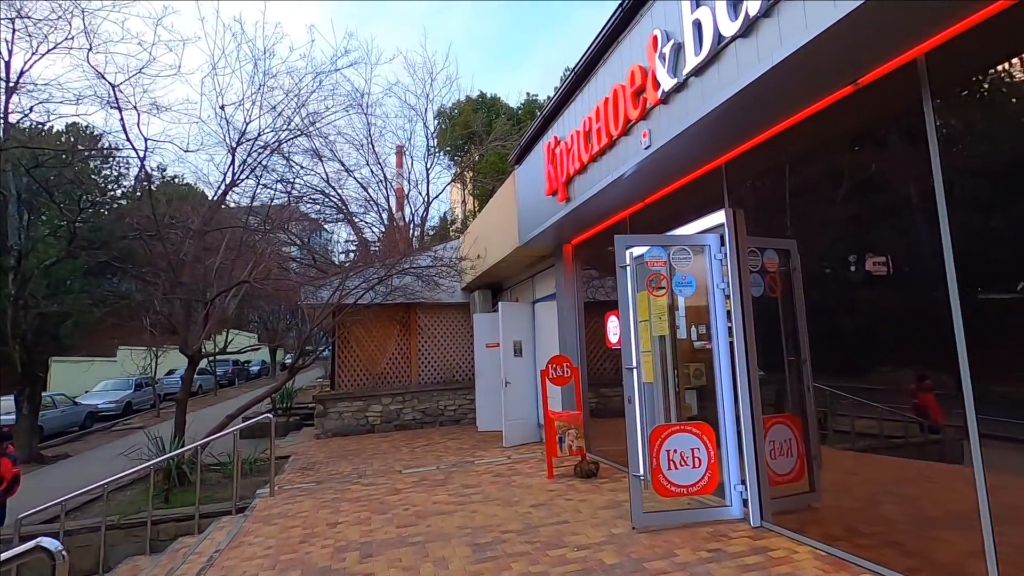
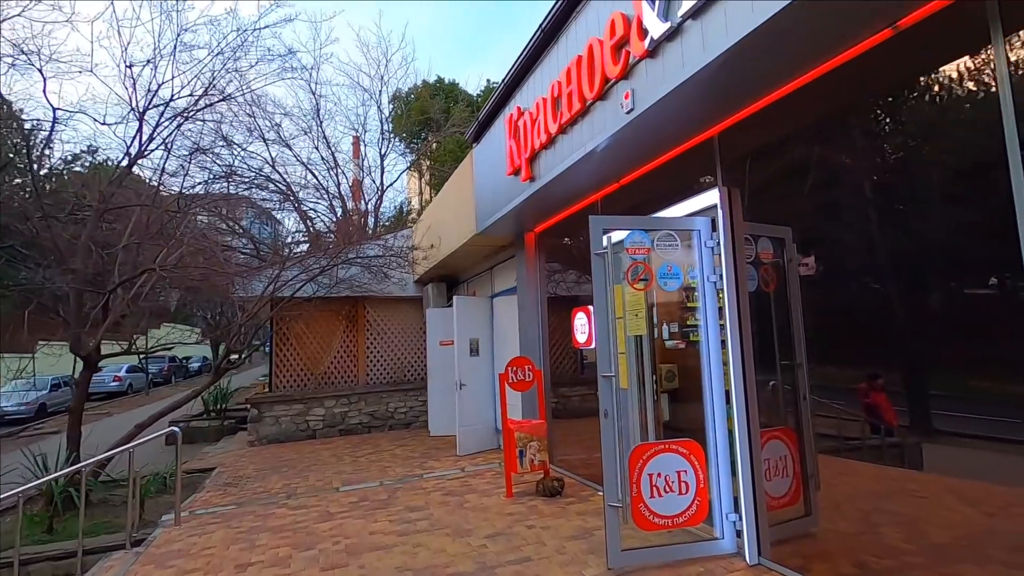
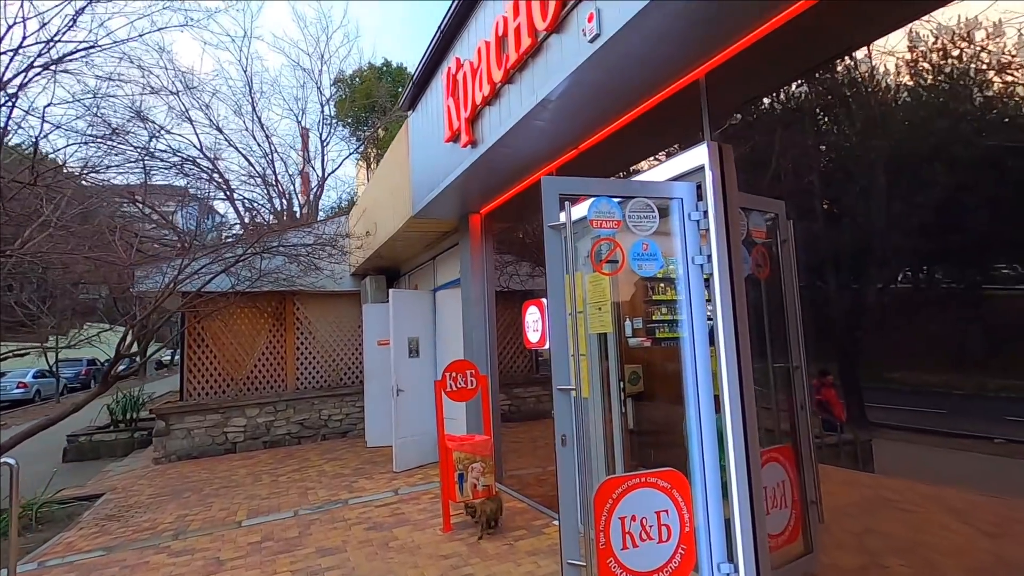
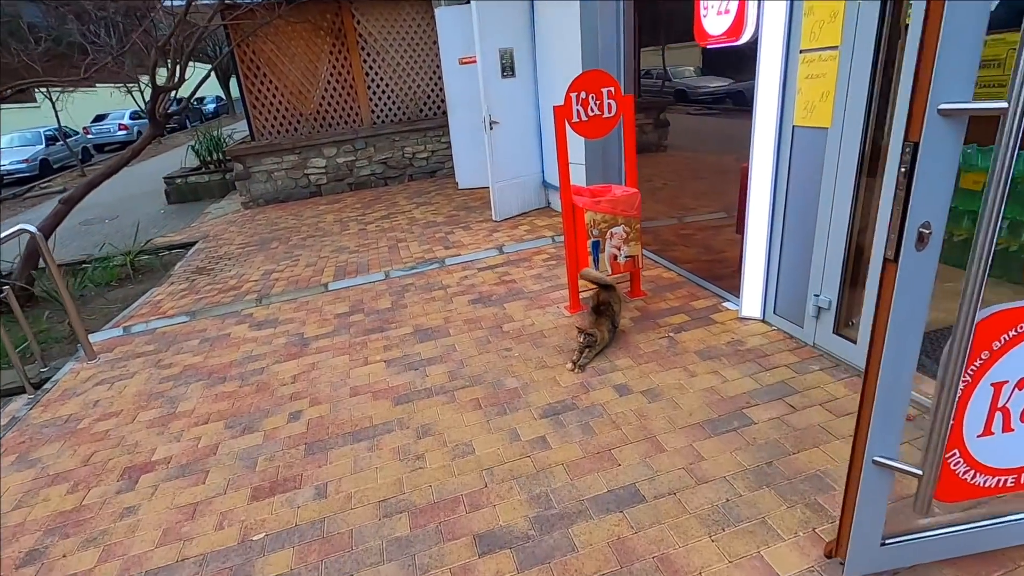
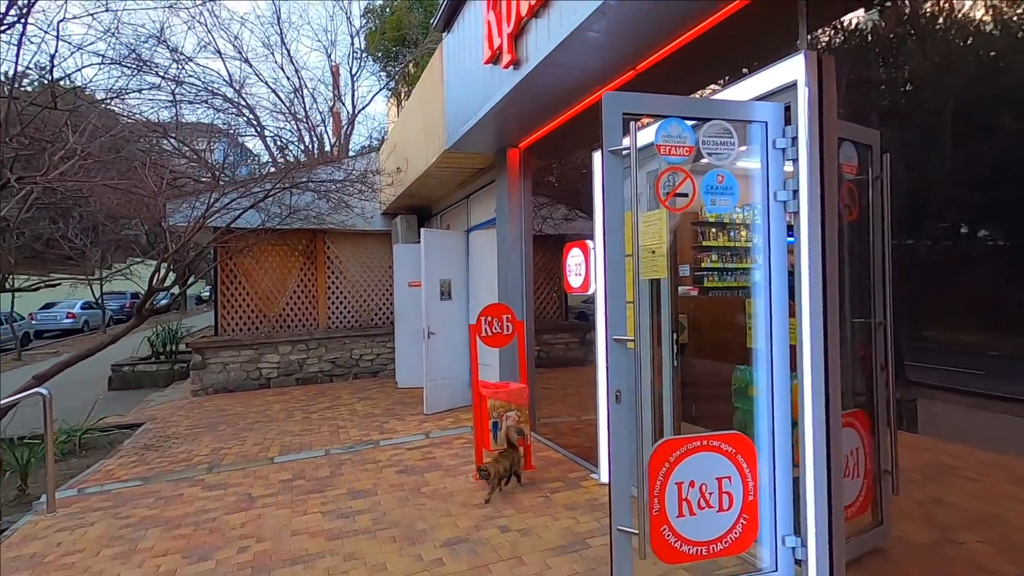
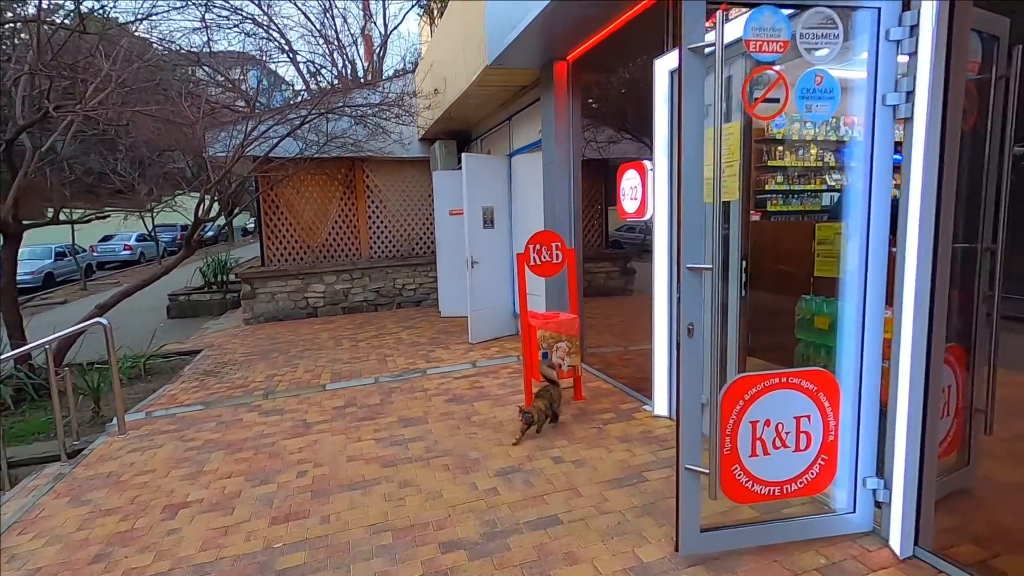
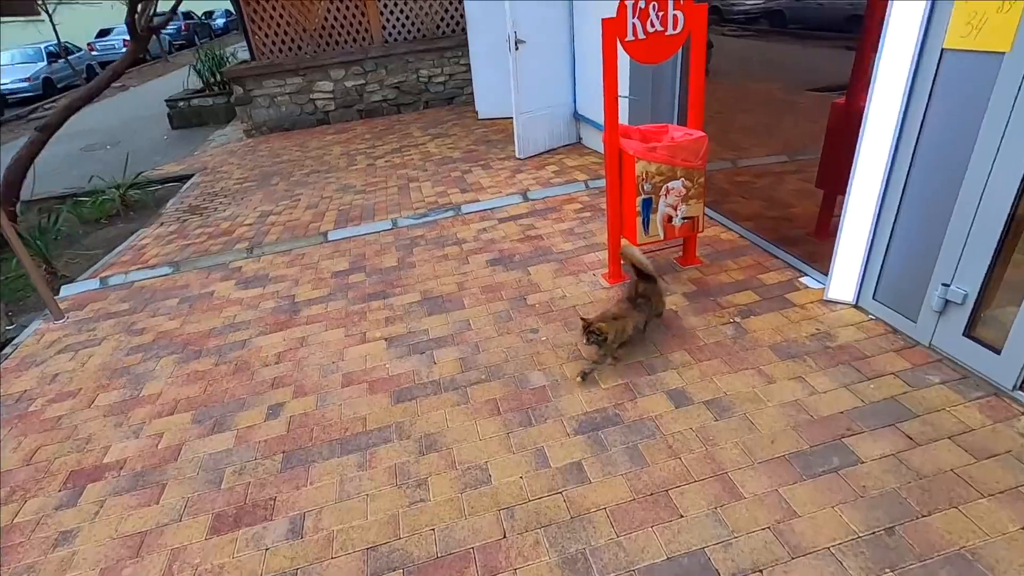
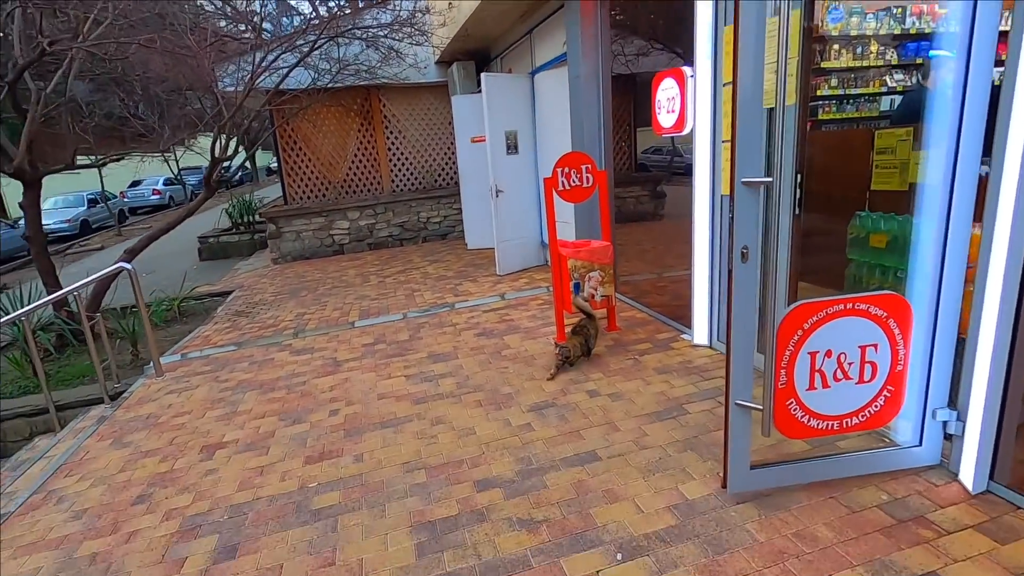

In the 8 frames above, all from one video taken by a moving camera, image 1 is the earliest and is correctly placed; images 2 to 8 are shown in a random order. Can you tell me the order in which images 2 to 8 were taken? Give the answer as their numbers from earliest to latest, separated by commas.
2, 3, 5, 6, 8, 4, 7
